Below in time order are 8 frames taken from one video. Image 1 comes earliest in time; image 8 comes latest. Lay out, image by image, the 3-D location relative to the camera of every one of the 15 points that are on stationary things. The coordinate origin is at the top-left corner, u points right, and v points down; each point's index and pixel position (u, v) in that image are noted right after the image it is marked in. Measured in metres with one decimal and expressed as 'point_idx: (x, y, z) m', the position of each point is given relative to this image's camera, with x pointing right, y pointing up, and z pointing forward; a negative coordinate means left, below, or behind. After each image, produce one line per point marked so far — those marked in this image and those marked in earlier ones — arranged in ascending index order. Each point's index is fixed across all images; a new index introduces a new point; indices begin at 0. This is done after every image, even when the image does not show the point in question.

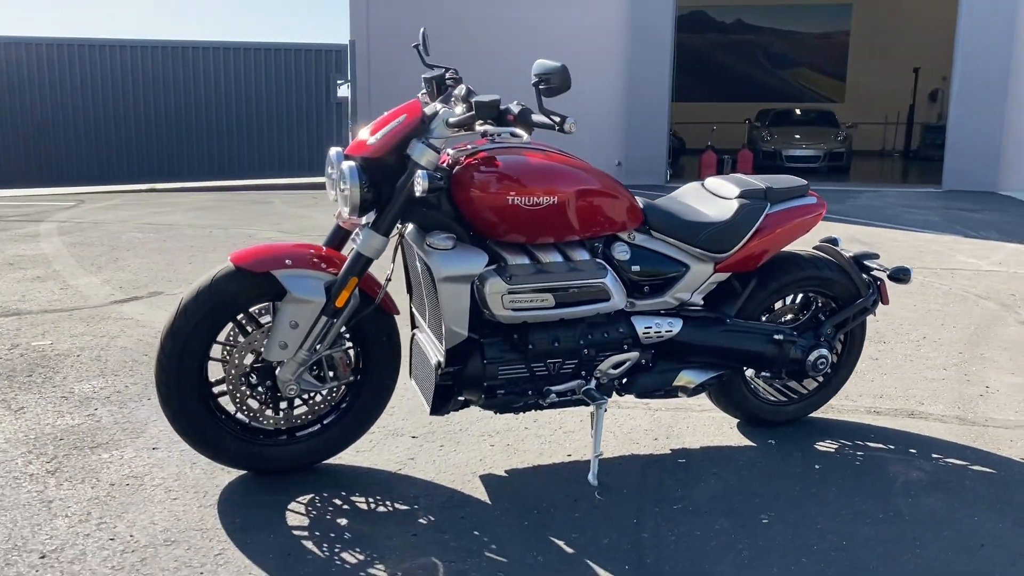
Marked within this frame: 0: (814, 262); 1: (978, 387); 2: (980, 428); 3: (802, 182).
0: (+1.4, +0.1, +4.0) m
1: (+2.6, -0.6, +5.0) m
2: (+2.3, -0.7, +4.3) m
3: (+1.3, +0.5, +3.9) m
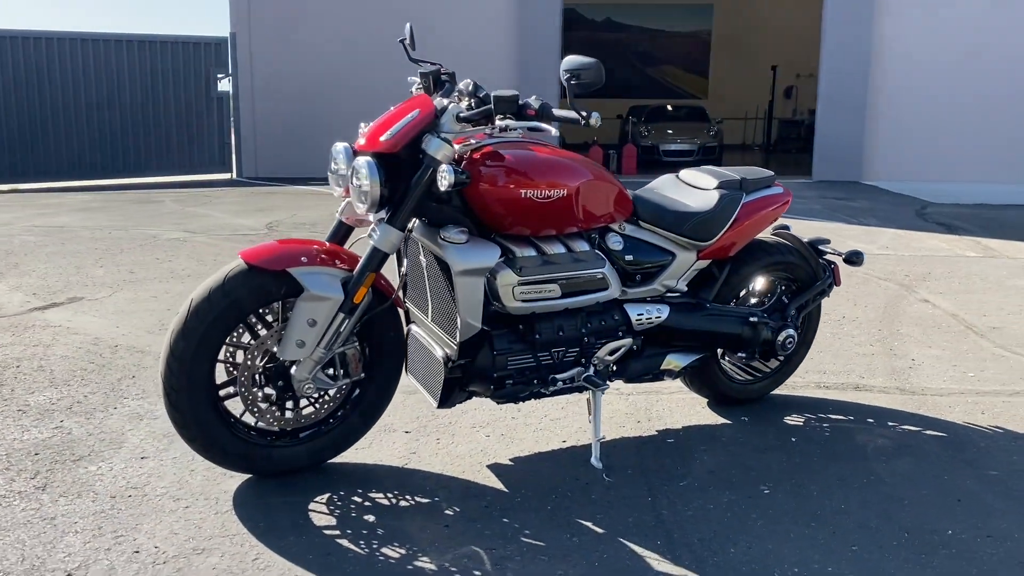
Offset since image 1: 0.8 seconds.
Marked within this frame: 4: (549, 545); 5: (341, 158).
0: (+1.3, +0.2, +4.3) m
1: (+2.4, -0.4, +5.4) m
2: (+2.2, -0.6, +4.7) m
3: (+1.2, +0.5, +4.1) m
4: (+0.1, -0.9, +3.0) m
5: (-0.6, +0.5, +3.3) m
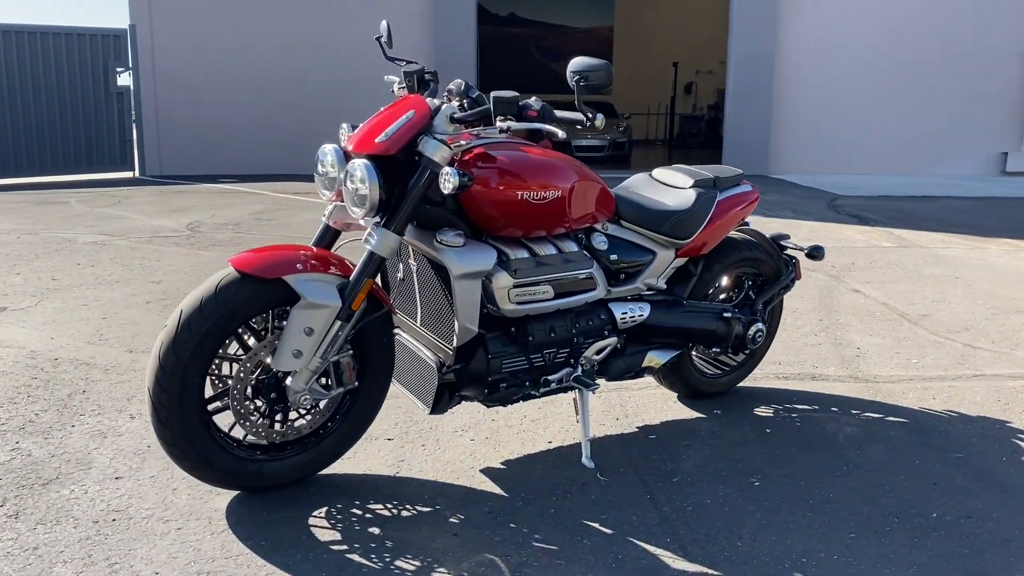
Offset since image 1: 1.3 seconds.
0: (+1.2, +0.2, +4.4) m
1: (+2.2, -0.4, +5.6) m
2: (+2.0, -0.5, +4.9) m
3: (+1.1, +0.6, +4.2) m
4: (+0.2, -0.9, +3.0) m
5: (-0.6, +0.5, +3.2) m
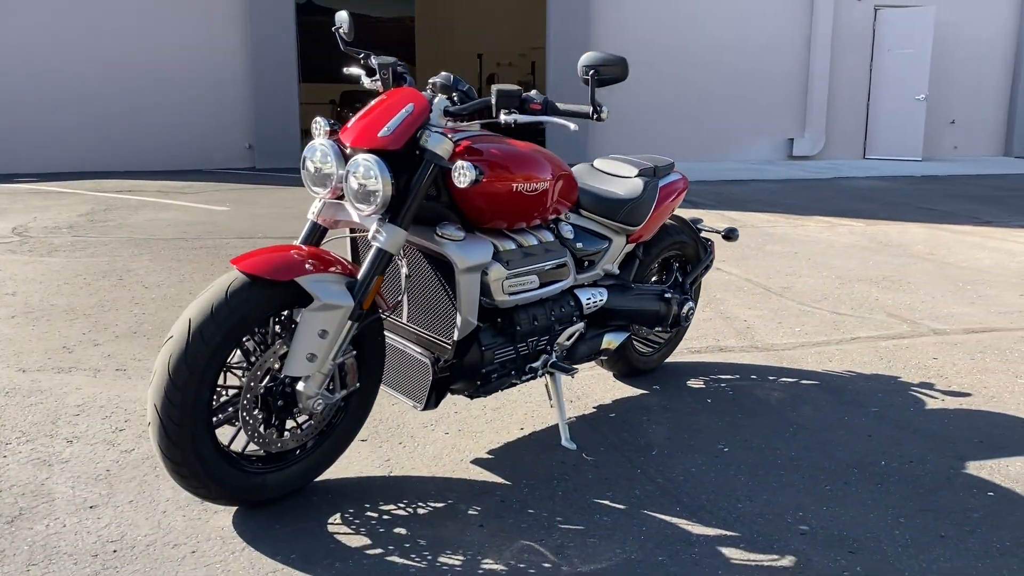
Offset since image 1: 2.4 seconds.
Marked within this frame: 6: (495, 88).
0: (+0.8, +0.3, +4.7) m
1: (+1.6, -0.2, +6.1) m
2: (+1.6, -0.4, +5.4) m
3: (+0.8, +0.6, +4.5) m
4: (+0.3, -0.8, +3.1) m
5: (-0.6, +0.5, +3.1) m
6: (-0.1, +0.7, +3.1) m
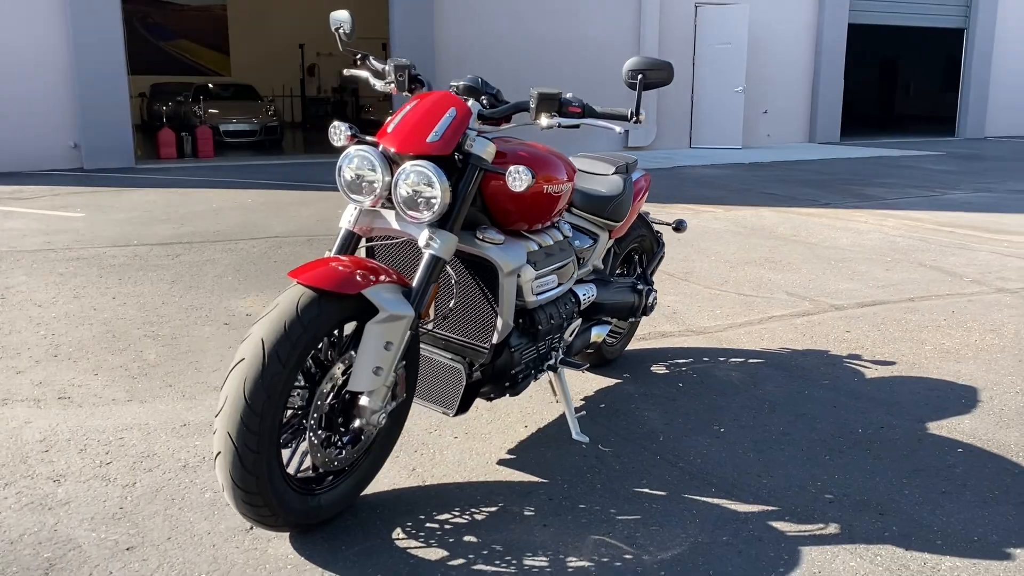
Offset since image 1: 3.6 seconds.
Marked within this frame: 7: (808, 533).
0: (+0.7, +0.4, +4.8) m
1: (+1.1, -0.1, +6.4) m
2: (+1.3, -0.3, +5.7) m
3: (+0.6, +0.7, +4.6) m
4: (+0.5, -0.8, +3.2) m
5: (-0.5, +0.4, +3.0) m
6: (+0.1, +0.7, +3.1) m
7: (+1.0, -0.9, +3.1) m
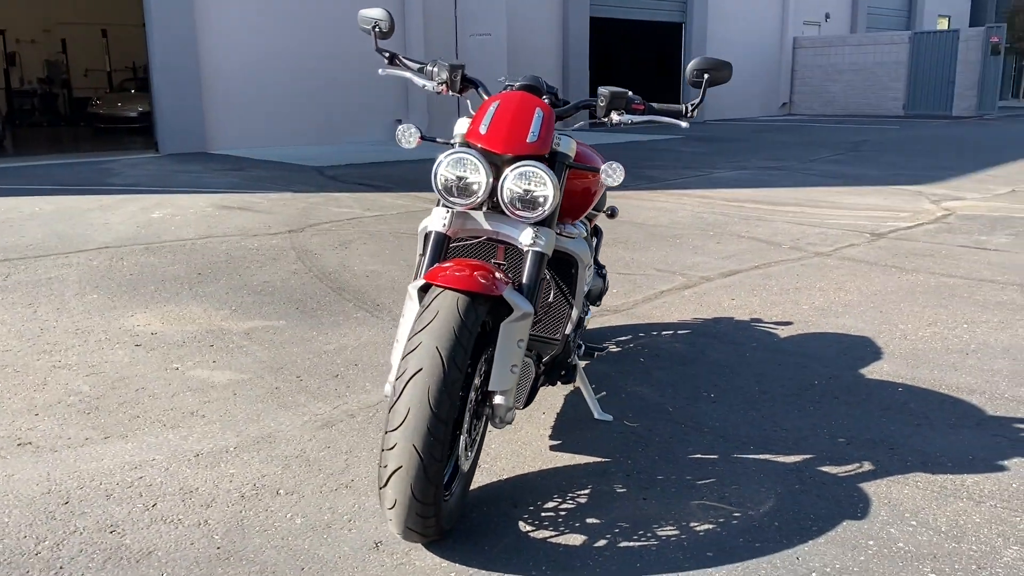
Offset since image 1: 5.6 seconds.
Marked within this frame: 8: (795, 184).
0: (+0.4, +0.4, +5.1) m
1: (+0.4, 0.0, +6.7) m
2: (+0.8, -0.2, +6.1) m
3: (+0.4, +0.8, +4.9) m
4: (+0.8, -0.7, +3.5) m
5: (-0.1, +0.4, +3.0) m
6: (+0.4, +0.7, +3.3) m
7: (+1.4, -0.7, +3.5) m
8: (+4.5, +1.7, +14.0) m
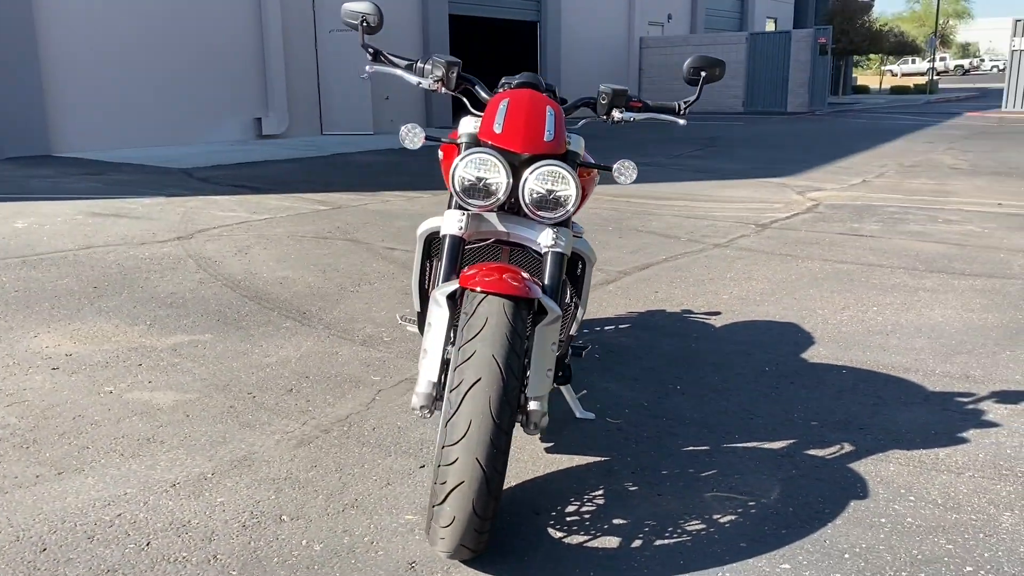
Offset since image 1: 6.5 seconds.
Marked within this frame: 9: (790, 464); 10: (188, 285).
0: (+0.1, +0.4, +5.1) m
1: (-0.2, 0.0, +6.7) m
2: (+0.3, -0.2, +6.1) m
3: (+0.1, +0.8, +4.8) m
4: (+0.8, -0.7, +3.5) m
5: (0.0, +0.4, +2.9) m
6: (+0.4, +0.7, +3.2) m
7: (+1.4, -0.7, +3.7) m
8: (+2.5, +1.8, +14.5) m
9: (+1.1, -0.7, +3.6) m
10: (-2.4, 0.0, +6.7) m
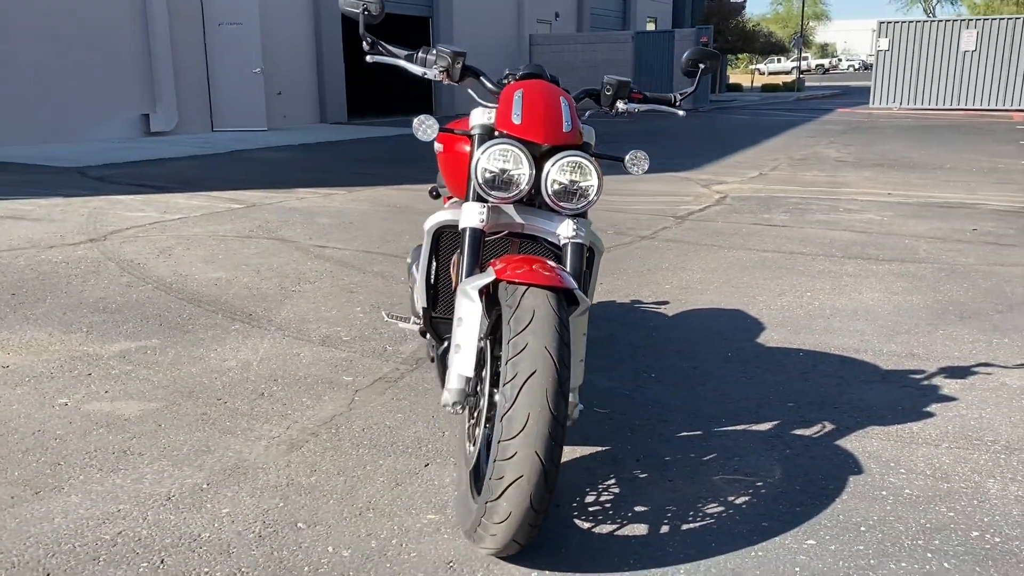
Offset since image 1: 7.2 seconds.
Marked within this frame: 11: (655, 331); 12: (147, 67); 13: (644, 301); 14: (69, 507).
0: (-0.1, +0.5, +5.0) m
1: (-0.6, 0.0, +6.6) m
2: (0.0, -0.1, +6.1) m
3: (-0.1, +0.8, +4.8) m
4: (+0.8, -0.7, +3.6) m
5: (0.0, +0.4, +2.9) m
6: (+0.4, +0.8, +3.3) m
7: (+1.3, -0.6, +3.9) m
8: (+1.1, +1.9, +14.7) m
9: (+1.1, -0.7, +3.7) m
10: (-2.8, 0.0, +6.3) m
11: (+0.9, -0.3, +5.4) m
12: (-7.4, +4.5, +17.9) m
13: (+0.9, -0.1, +6.3) m
14: (-1.6, -0.8, +3.1) m
